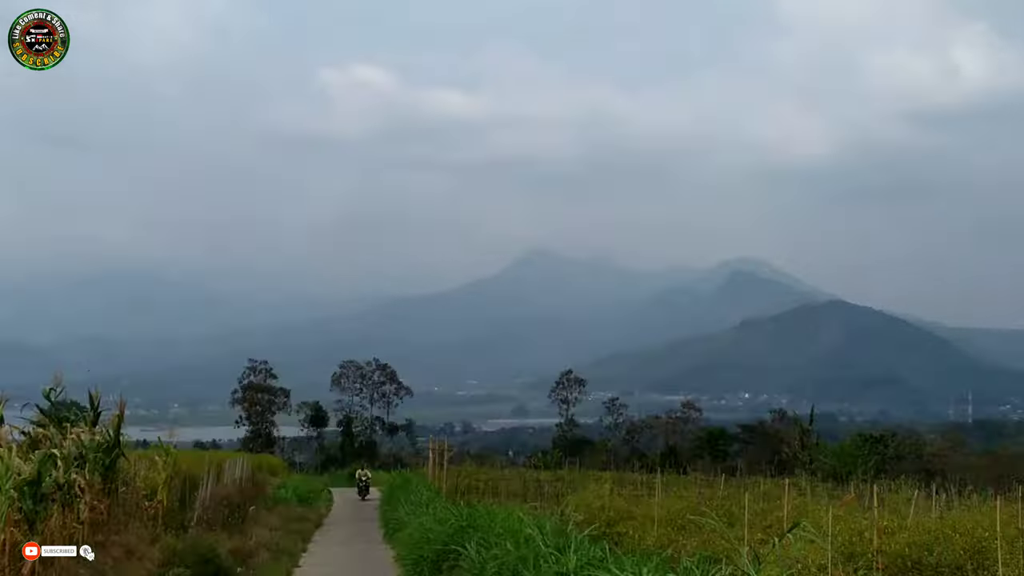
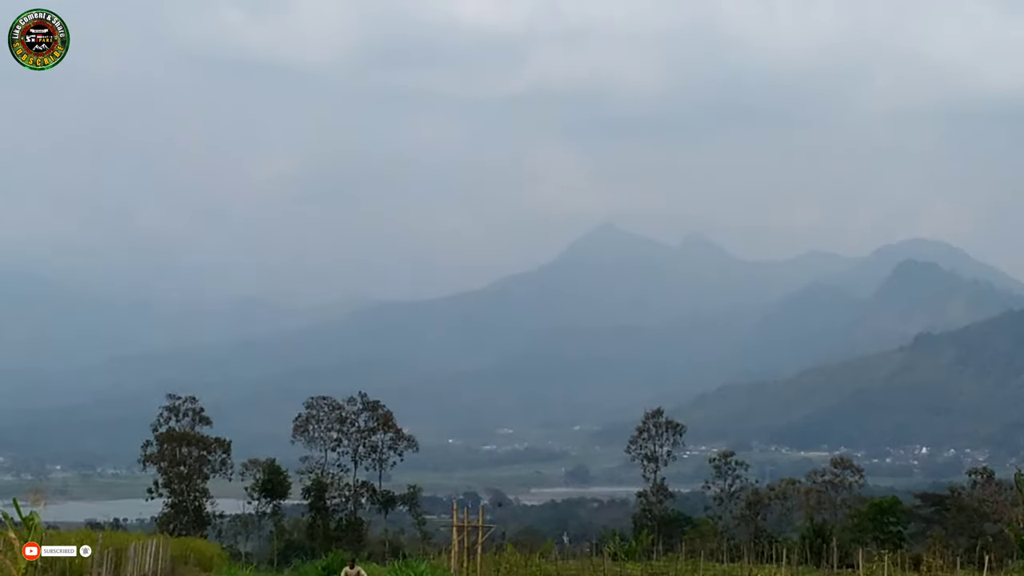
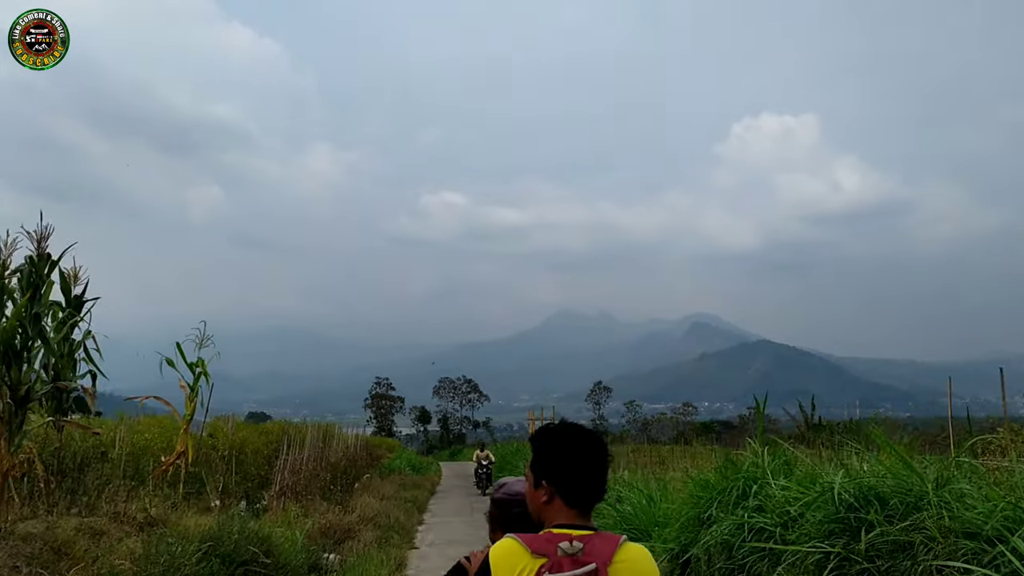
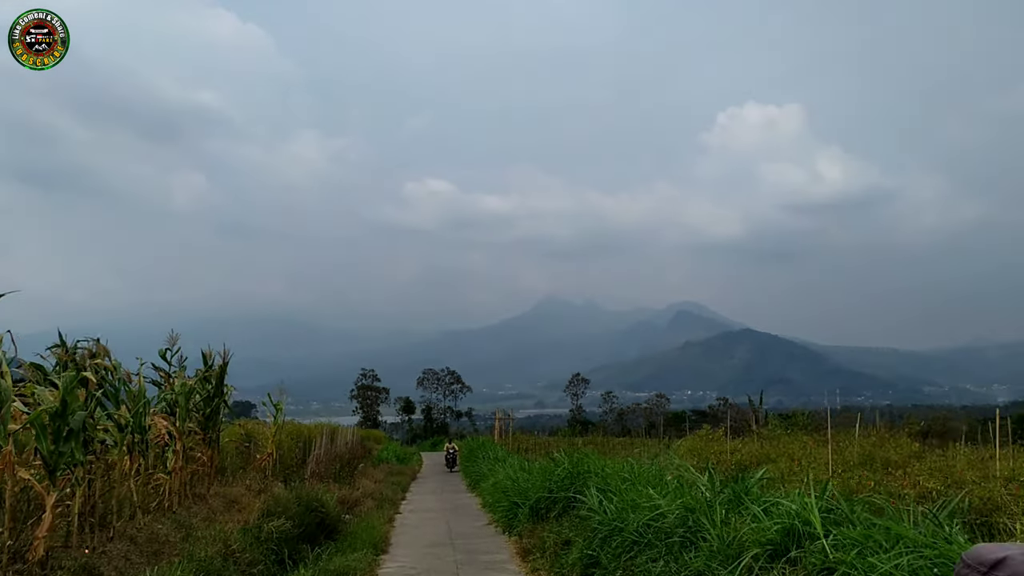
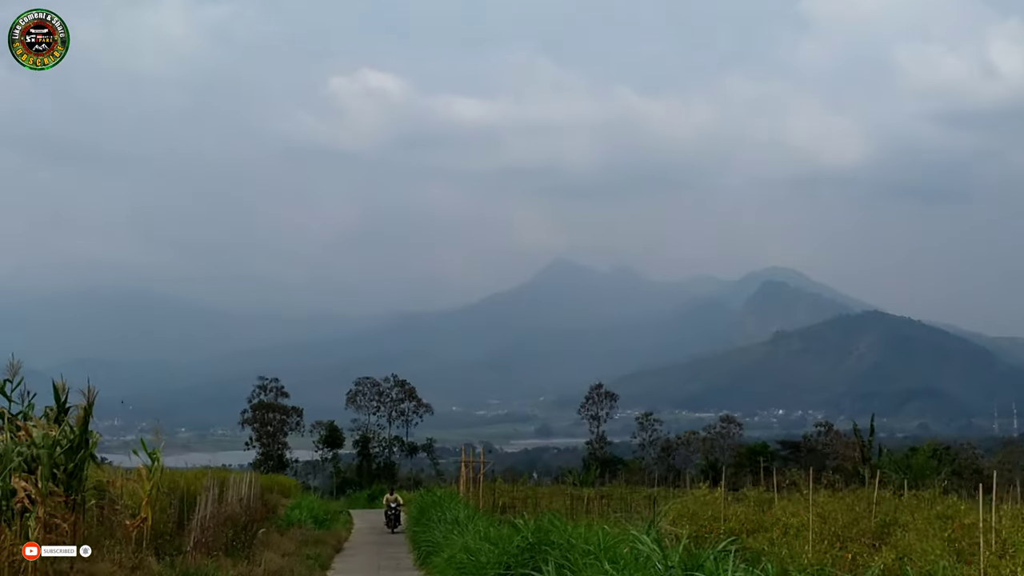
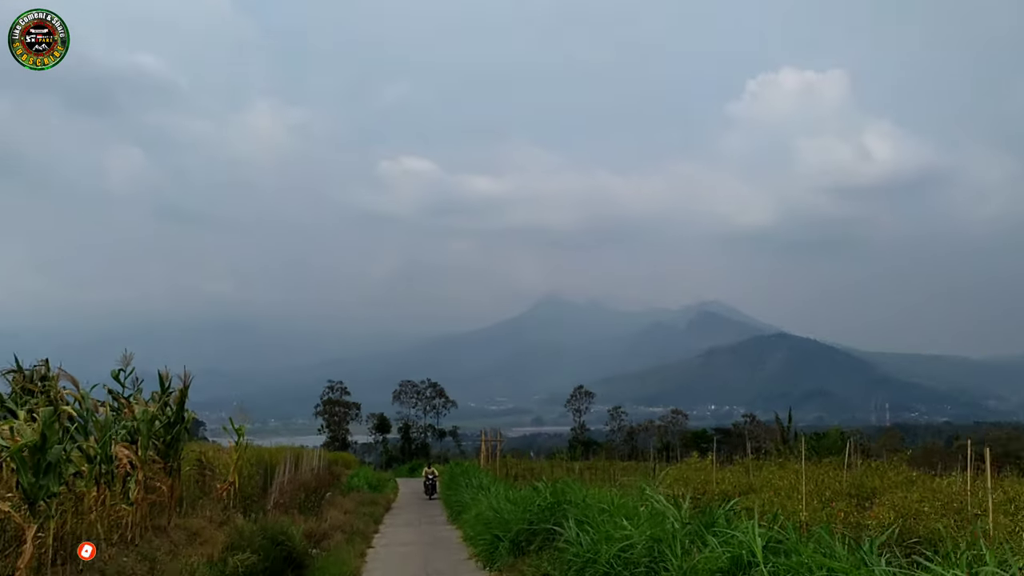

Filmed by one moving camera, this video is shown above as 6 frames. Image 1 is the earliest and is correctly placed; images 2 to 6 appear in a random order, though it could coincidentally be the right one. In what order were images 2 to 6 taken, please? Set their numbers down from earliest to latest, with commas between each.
2, 5, 6, 4, 3
